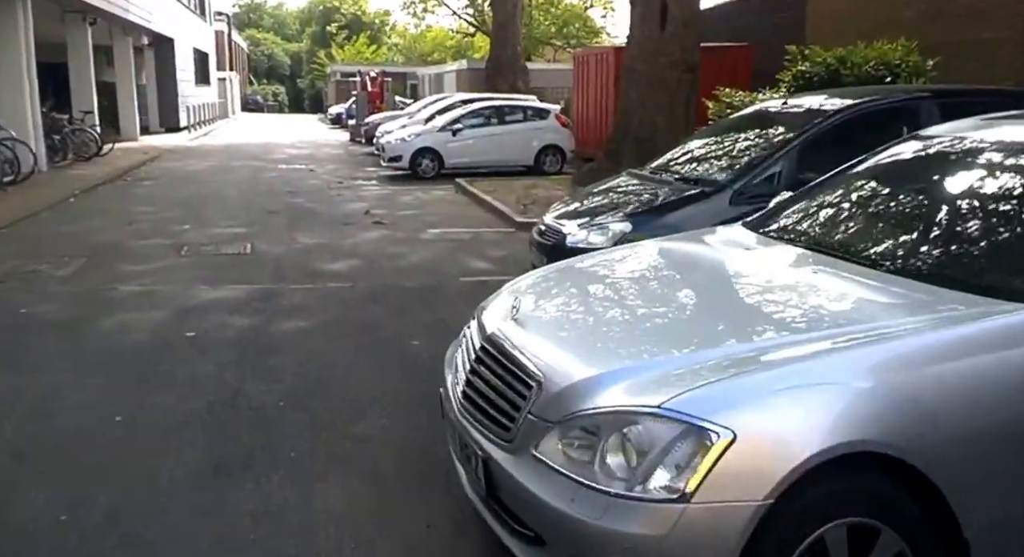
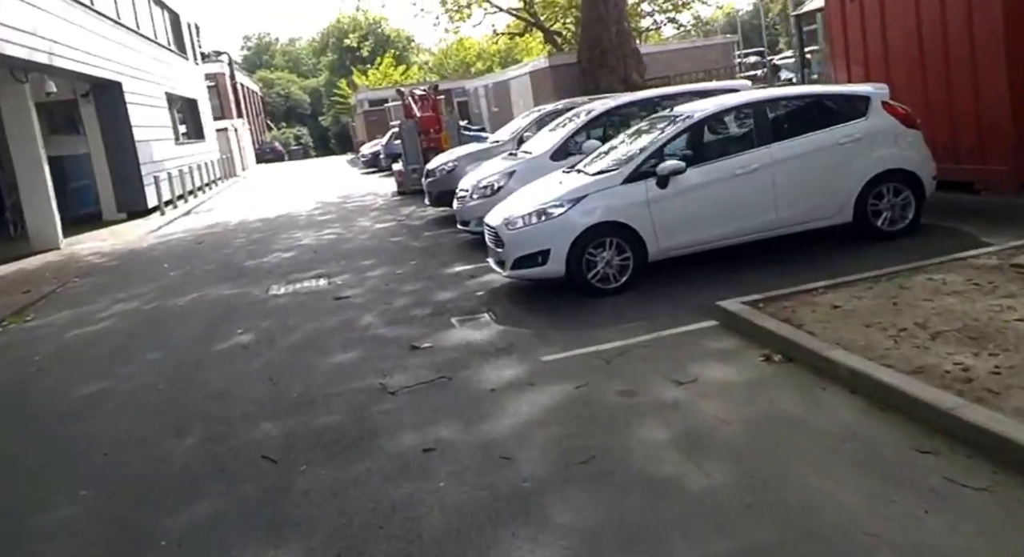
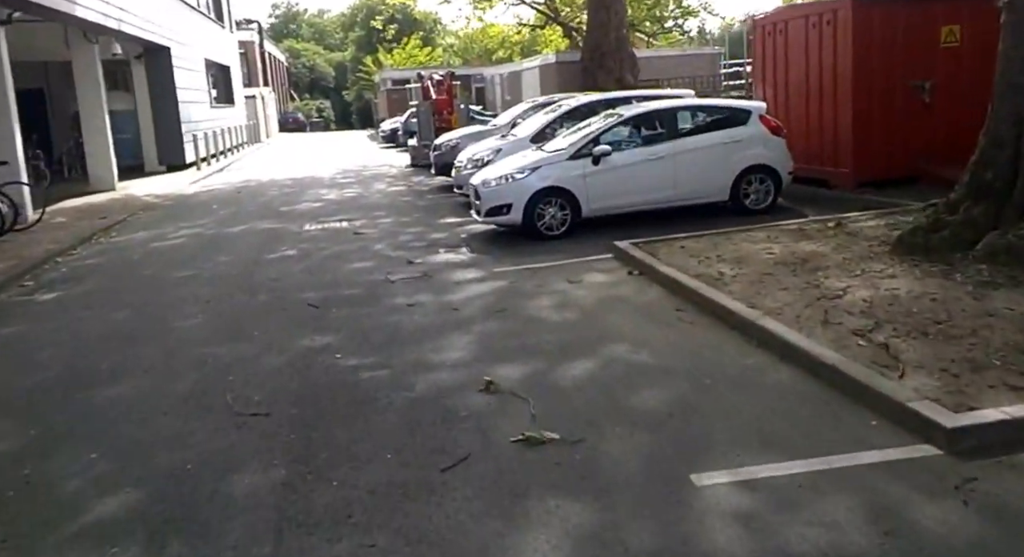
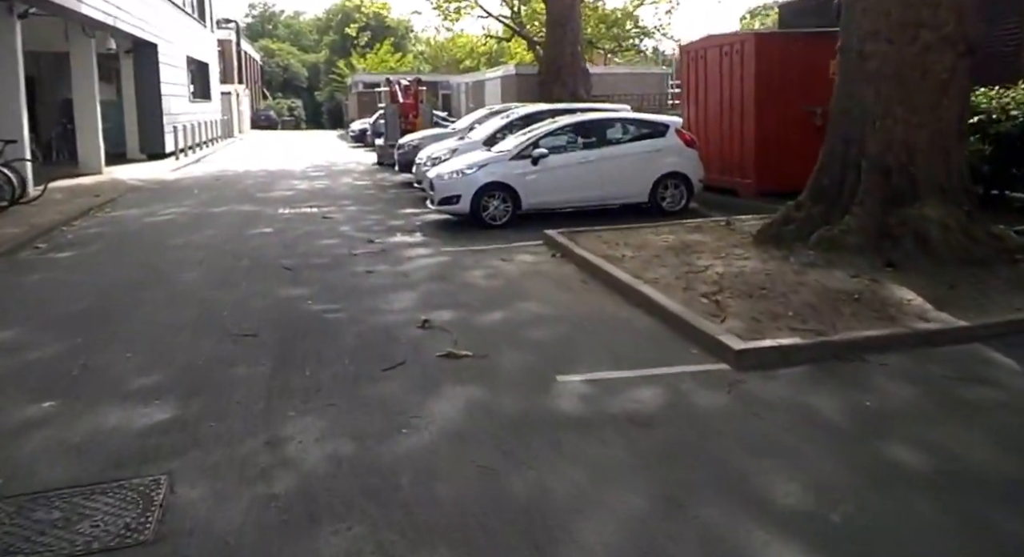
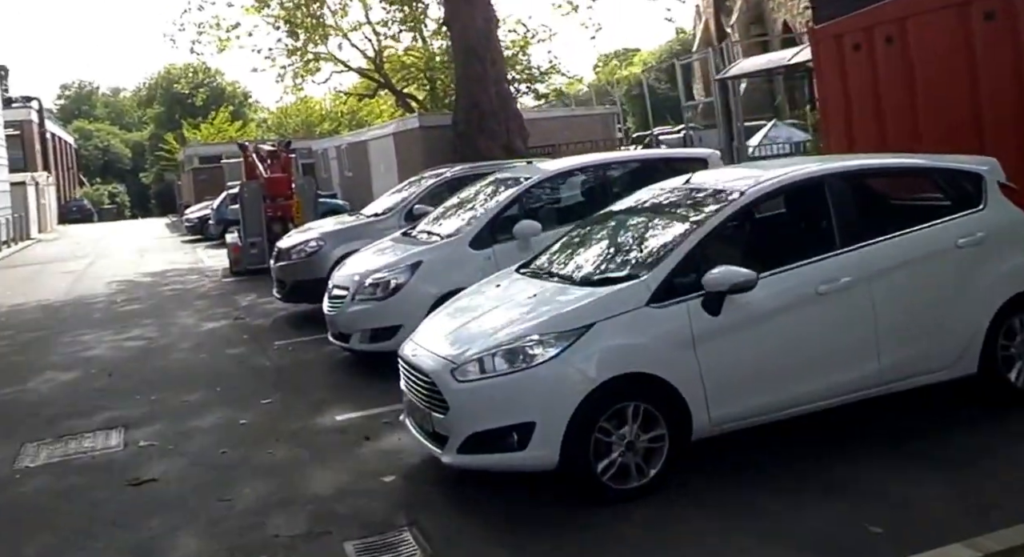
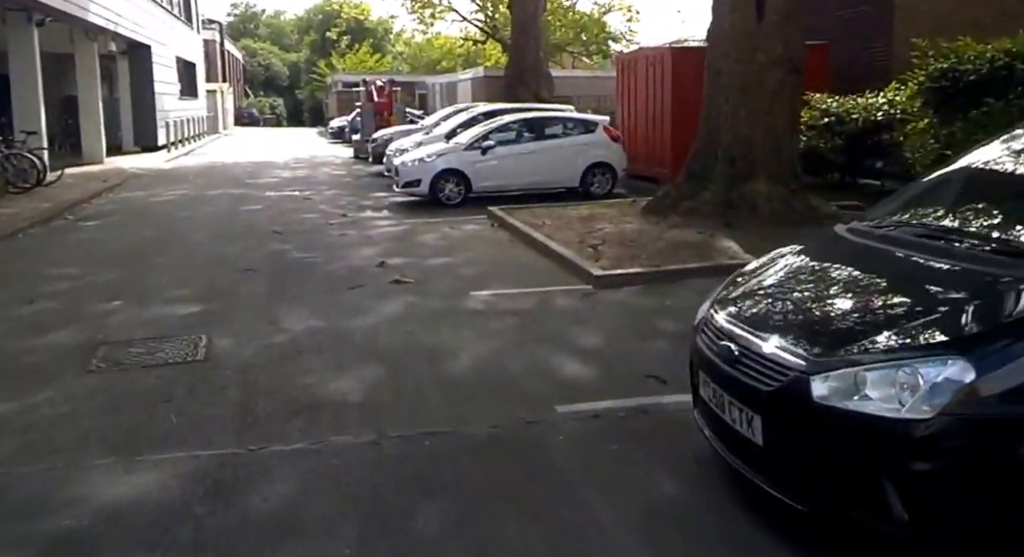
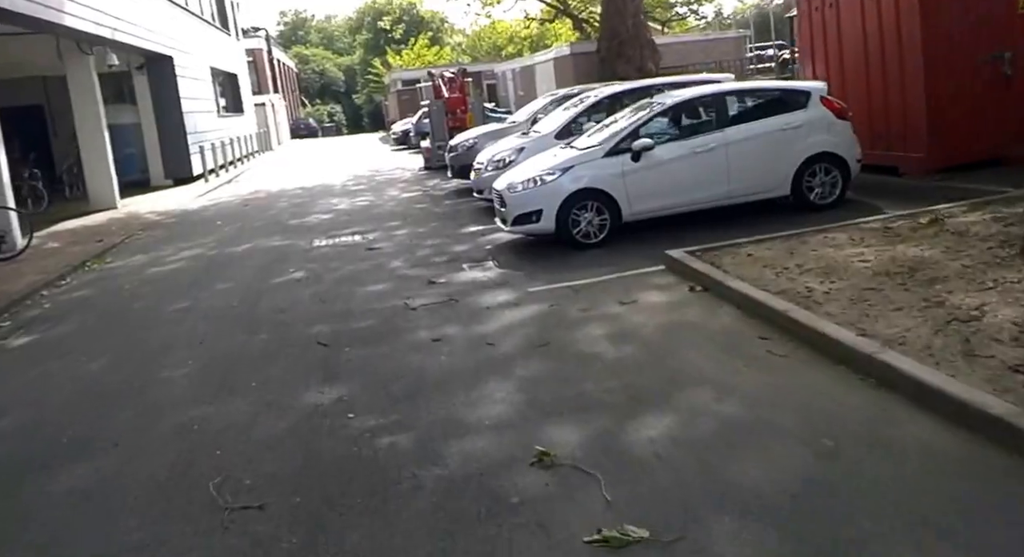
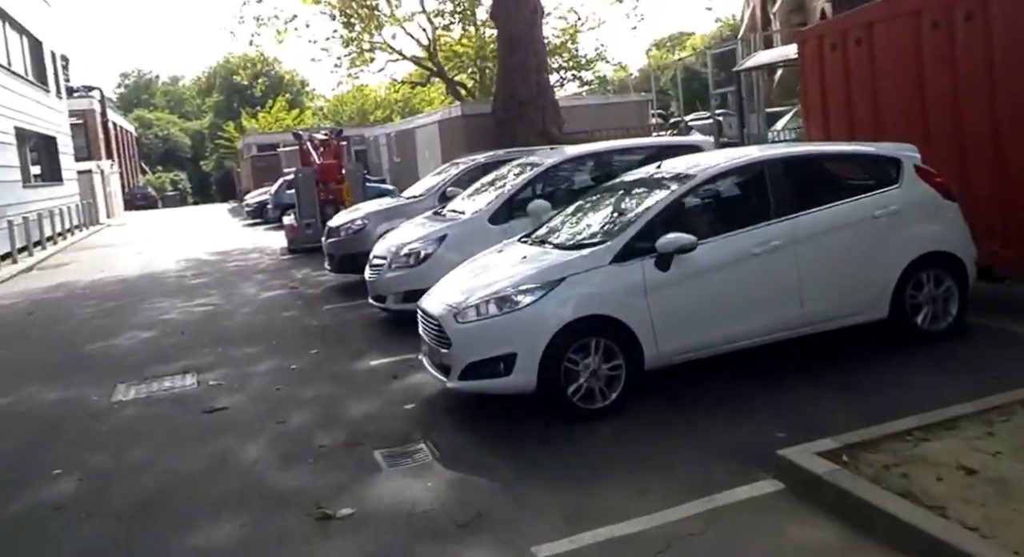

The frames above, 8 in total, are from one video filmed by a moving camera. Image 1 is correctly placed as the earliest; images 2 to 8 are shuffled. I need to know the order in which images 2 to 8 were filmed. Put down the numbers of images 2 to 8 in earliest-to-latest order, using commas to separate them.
6, 4, 3, 7, 2, 8, 5
